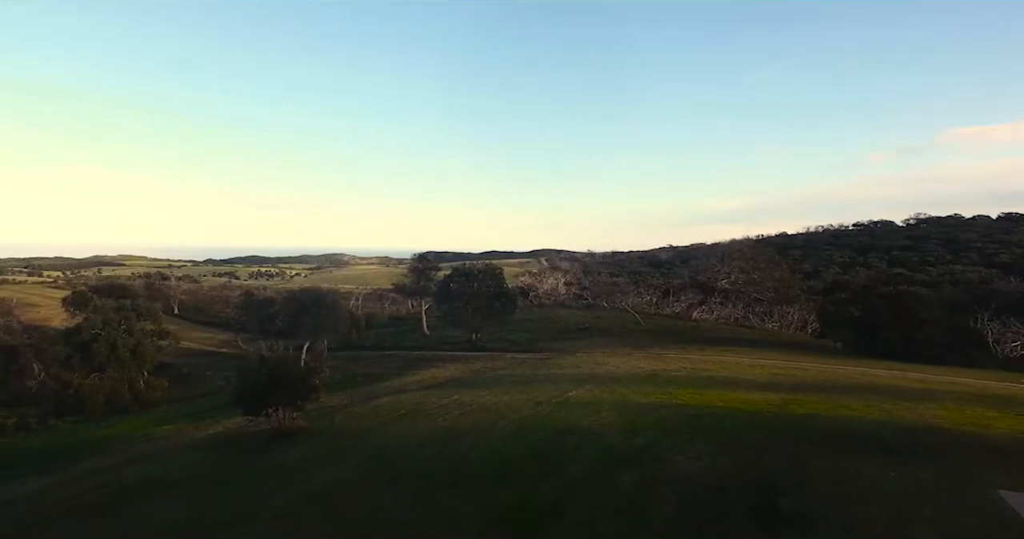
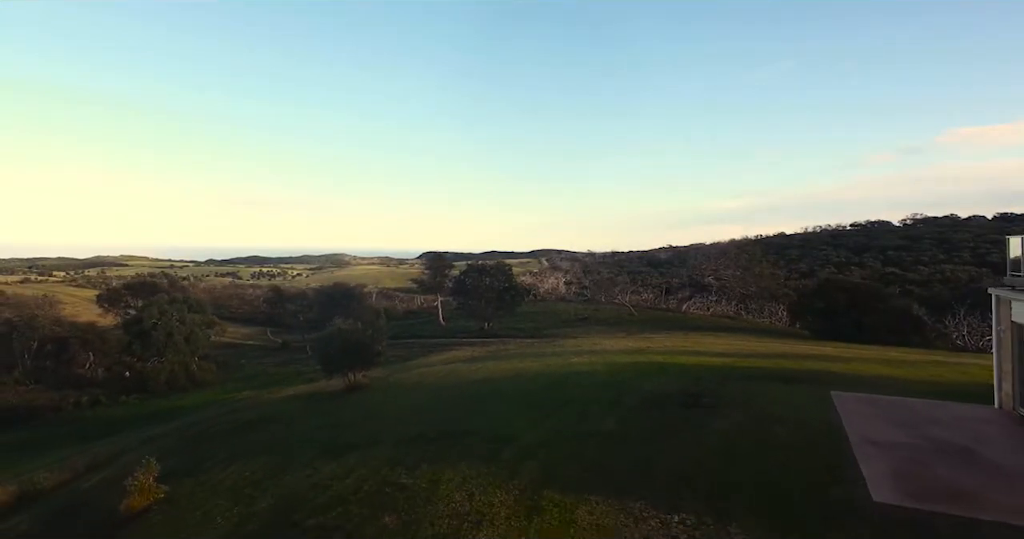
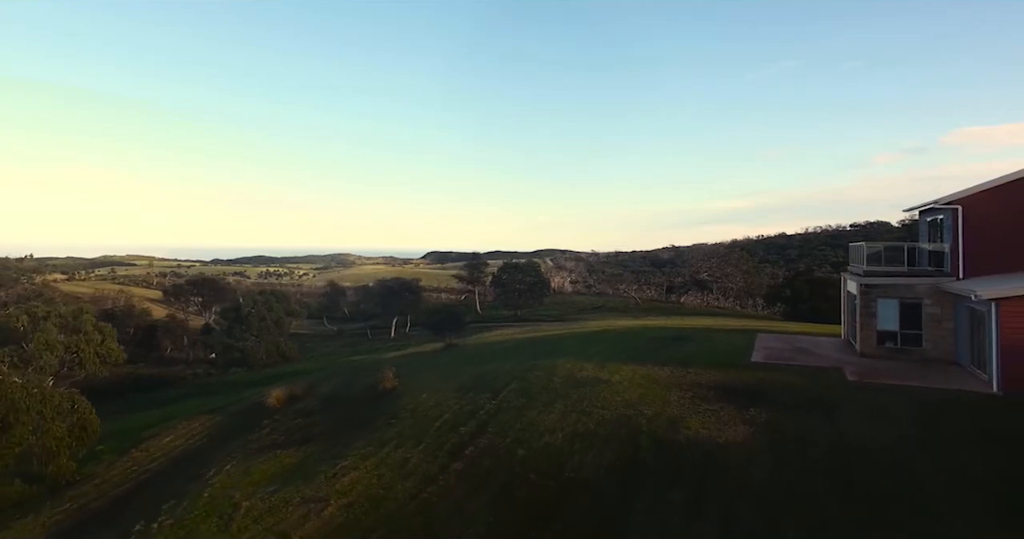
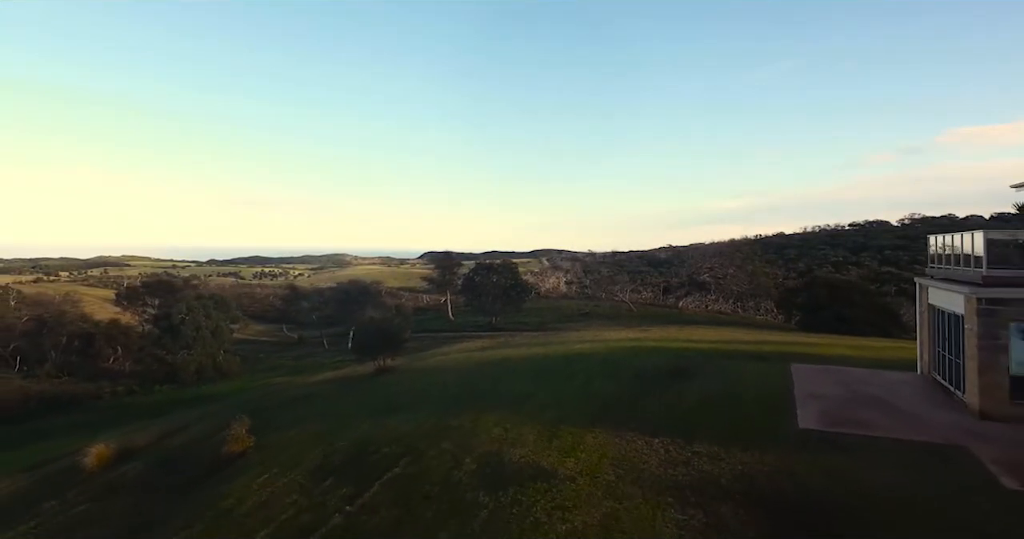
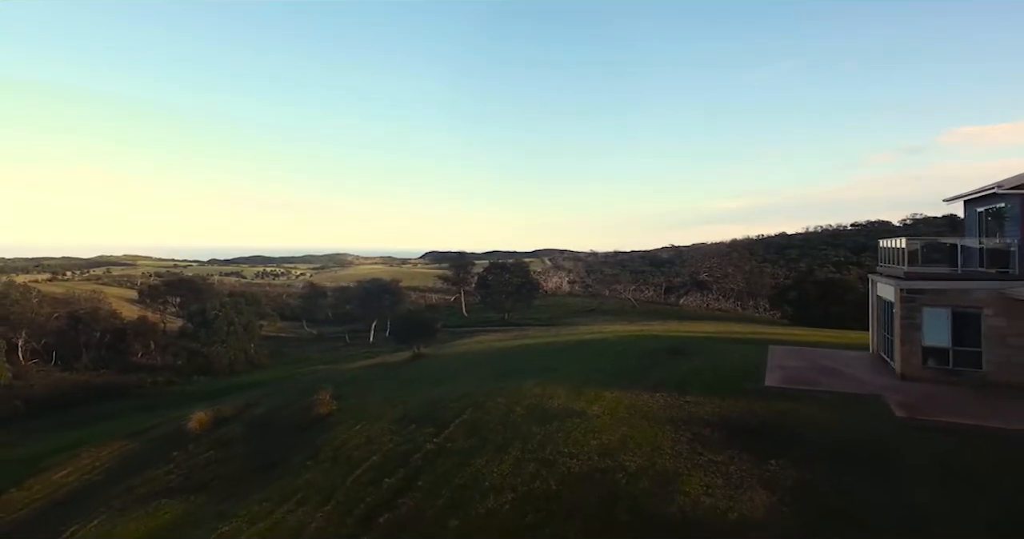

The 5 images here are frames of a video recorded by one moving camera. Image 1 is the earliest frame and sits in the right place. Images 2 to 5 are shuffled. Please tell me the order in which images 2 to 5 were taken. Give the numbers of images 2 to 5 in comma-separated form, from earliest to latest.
2, 4, 5, 3
